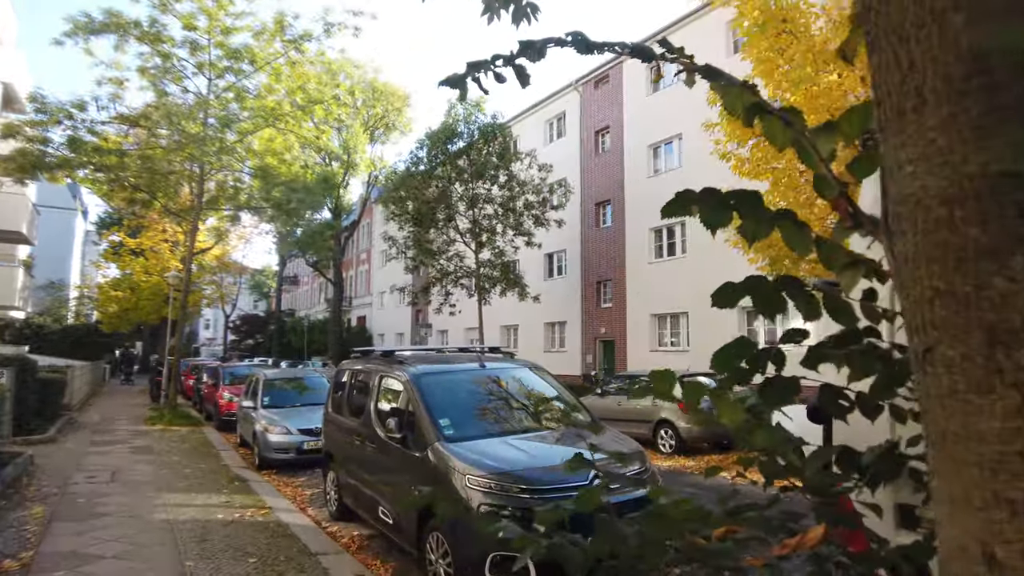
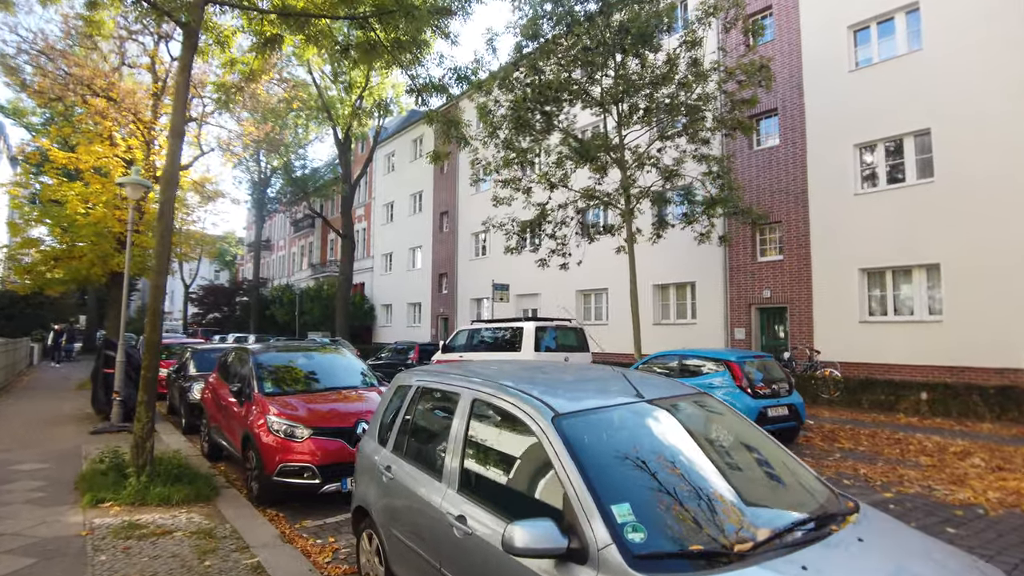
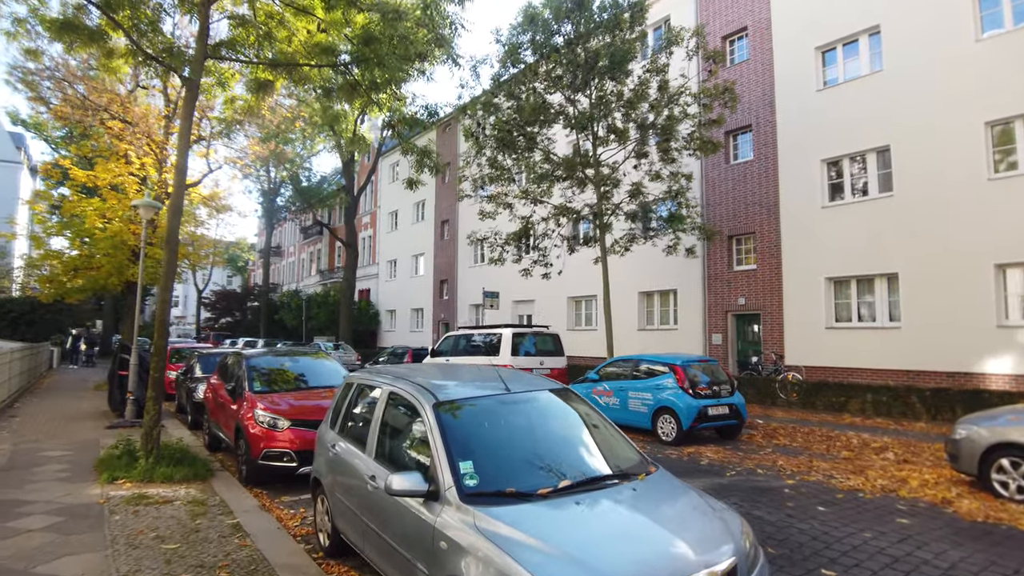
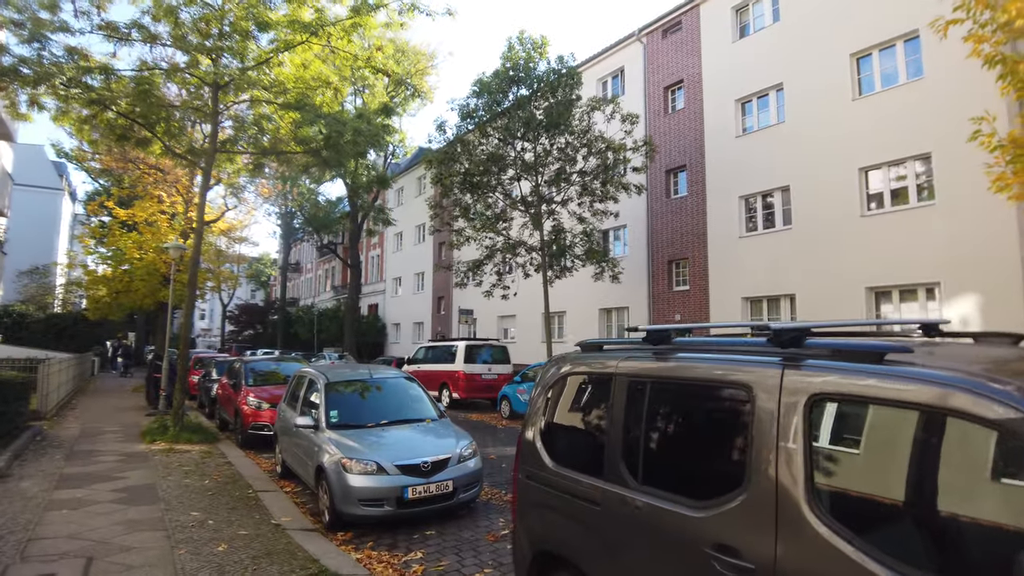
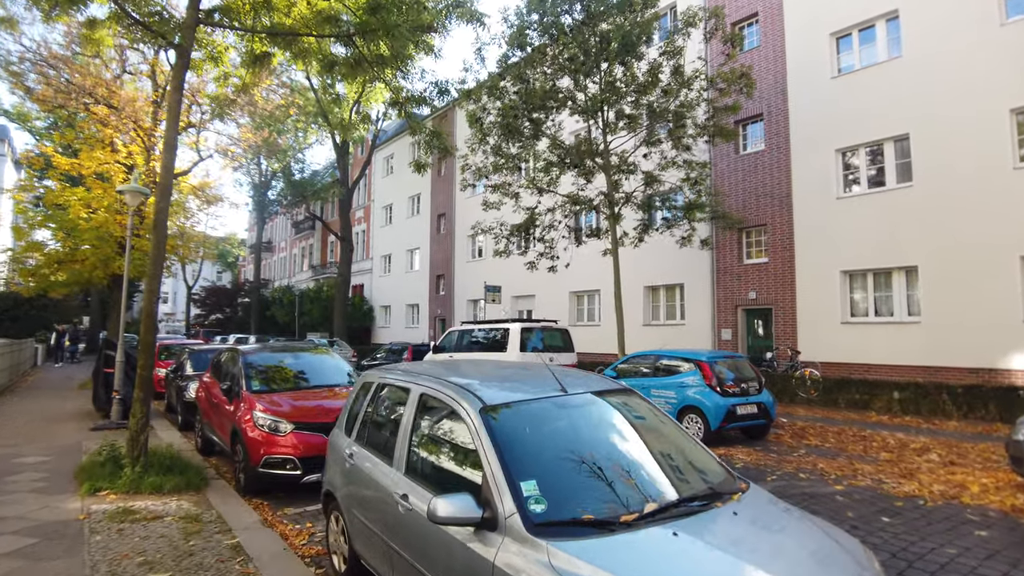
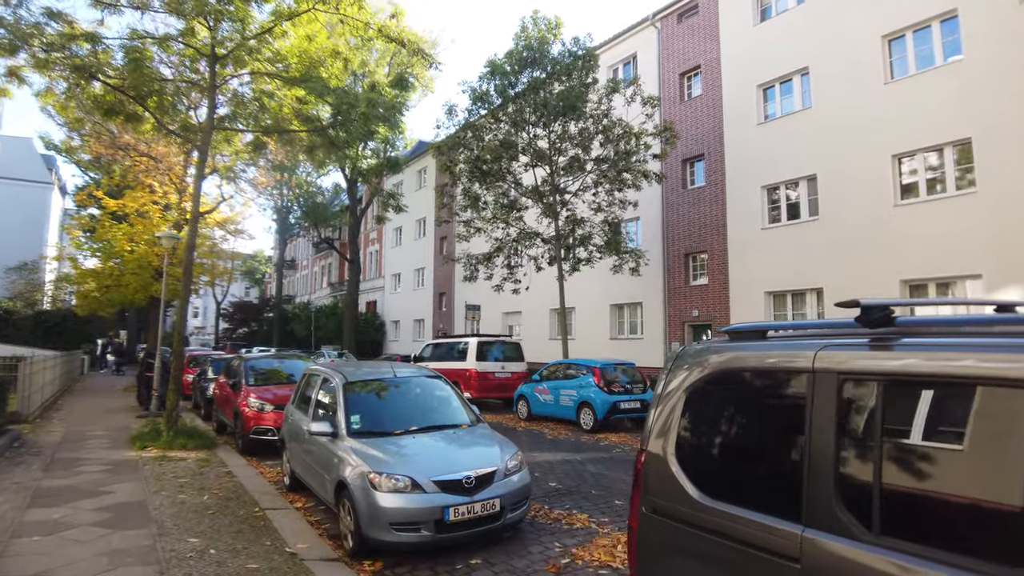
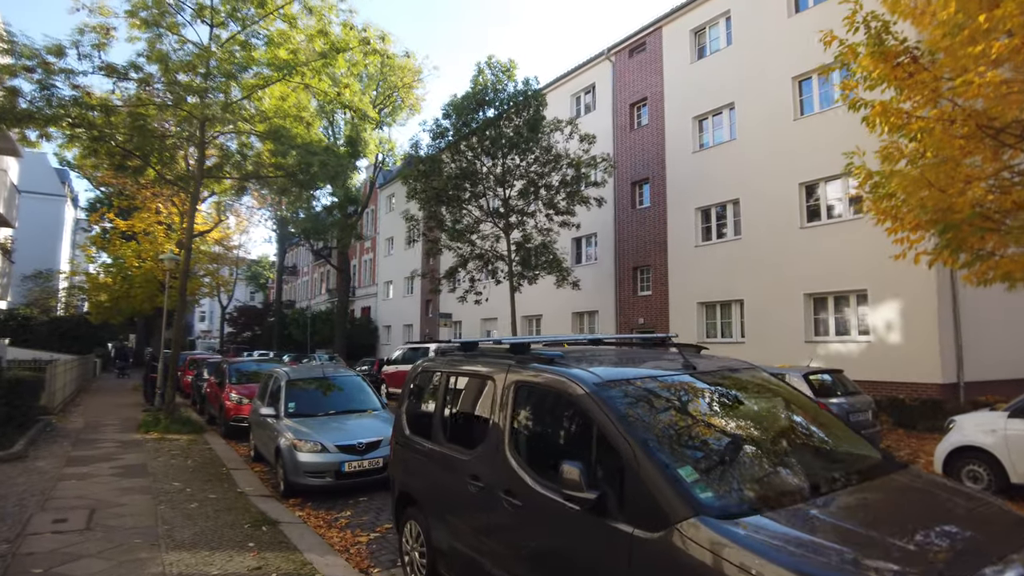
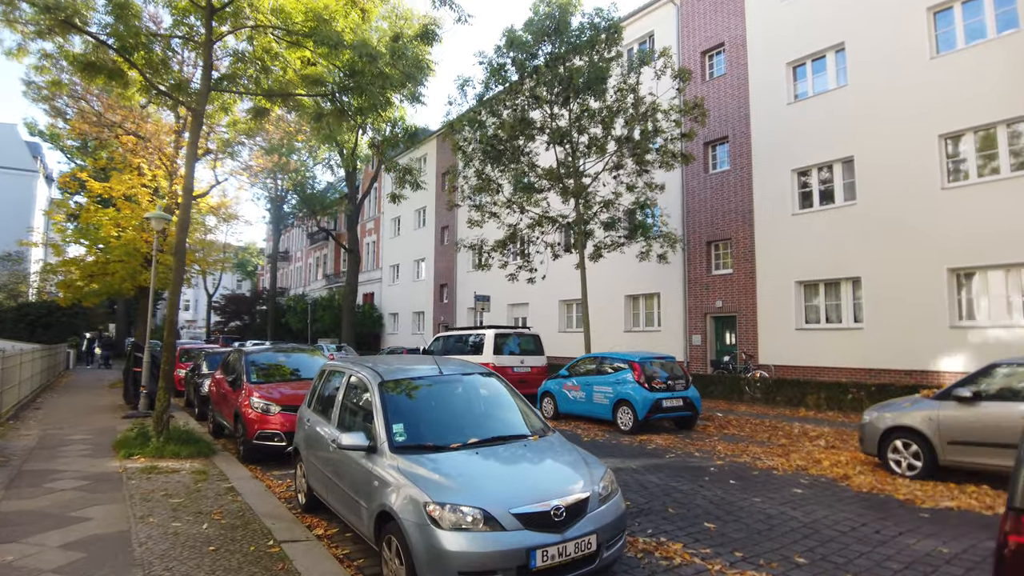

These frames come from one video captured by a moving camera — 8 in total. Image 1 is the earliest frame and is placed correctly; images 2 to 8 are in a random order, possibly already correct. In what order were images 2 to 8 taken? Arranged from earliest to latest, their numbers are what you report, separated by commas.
7, 4, 6, 8, 3, 5, 2
